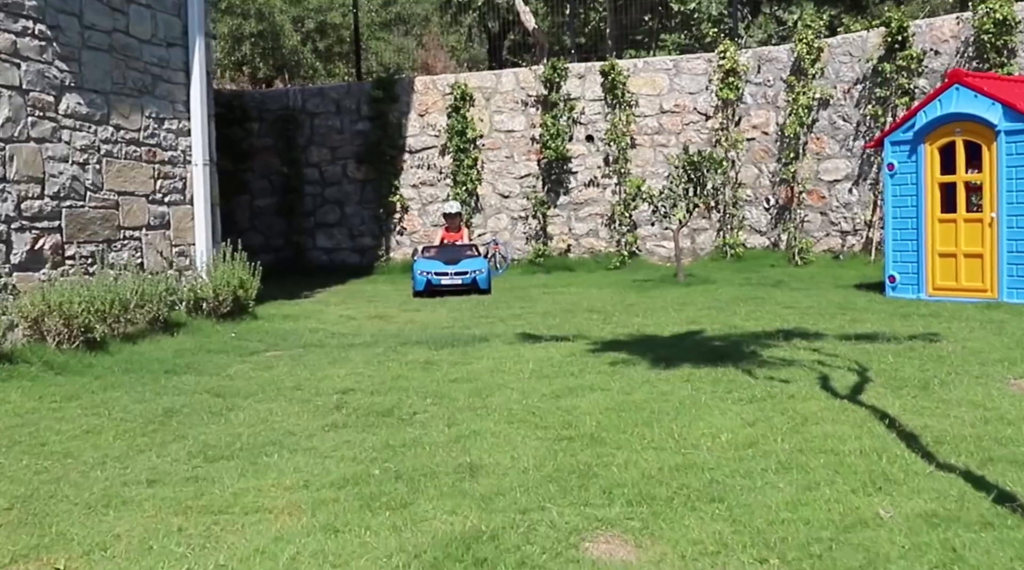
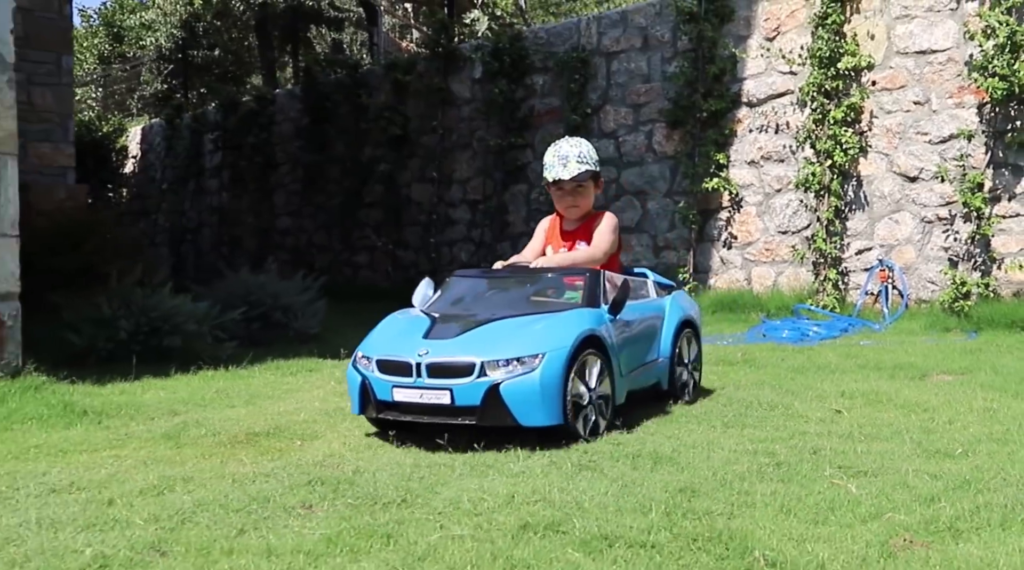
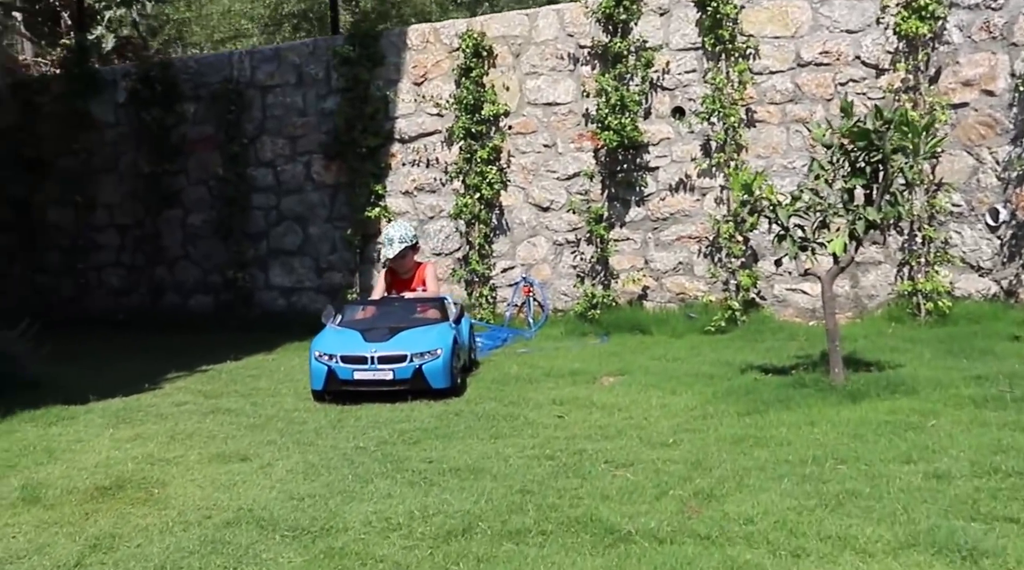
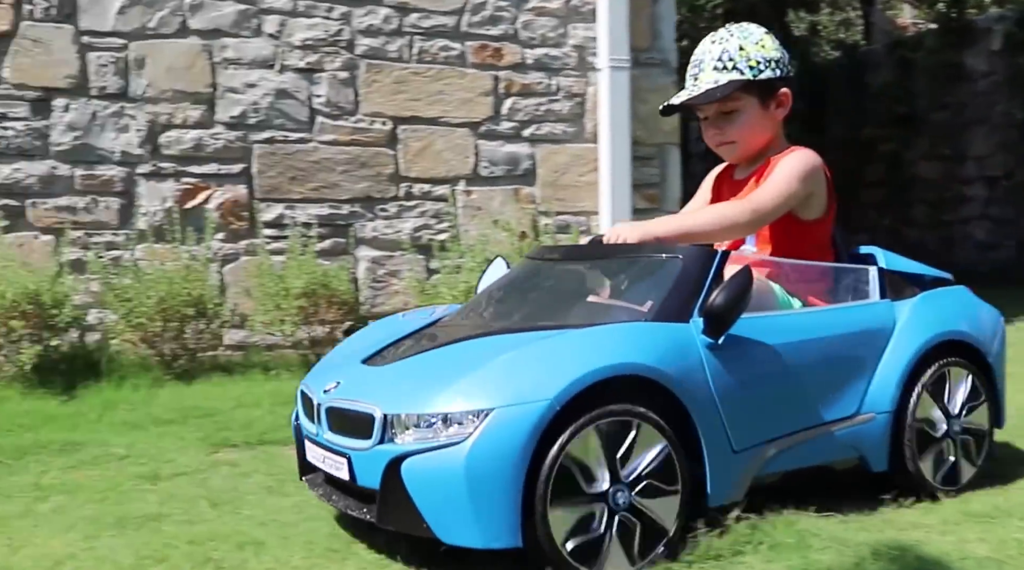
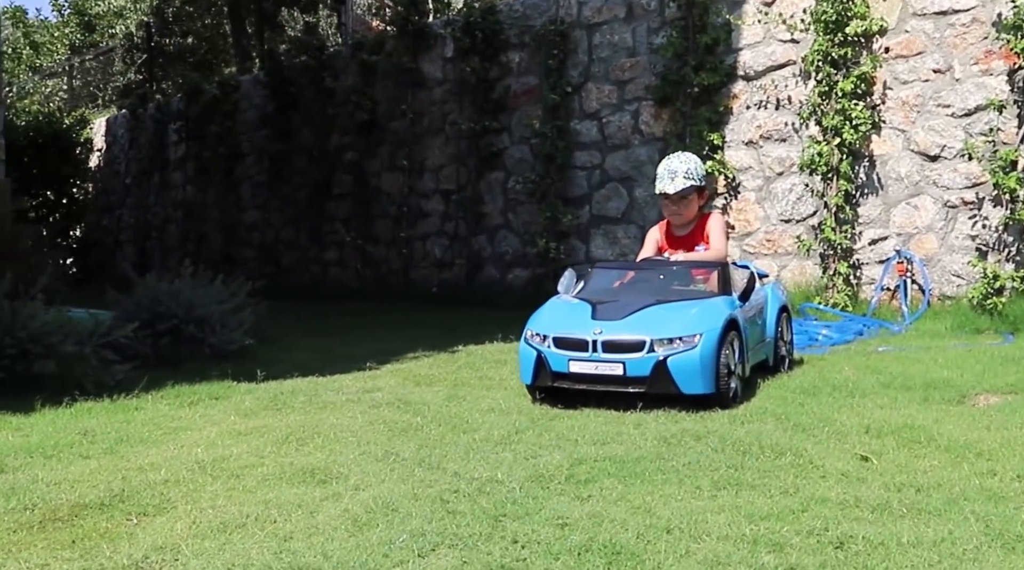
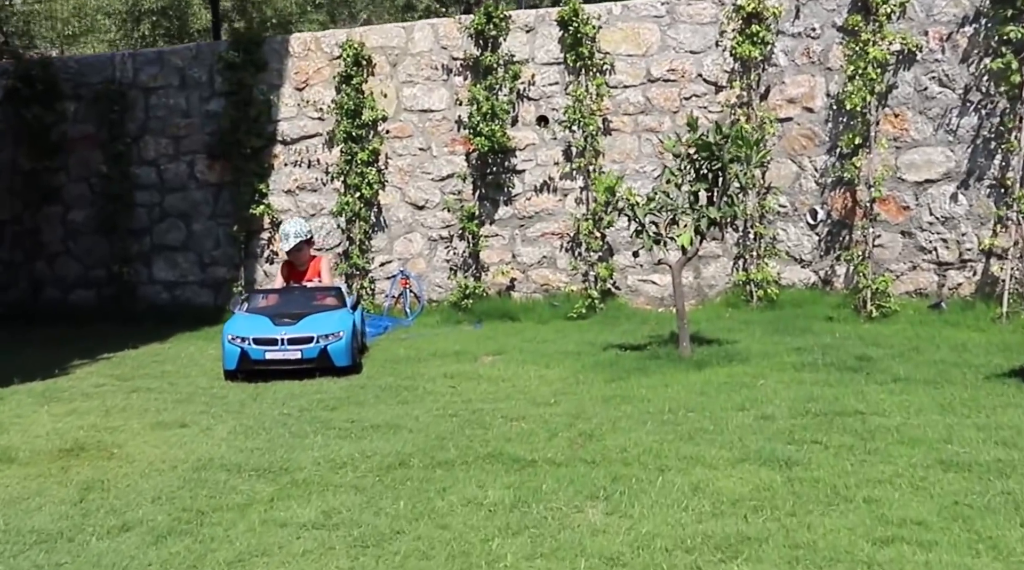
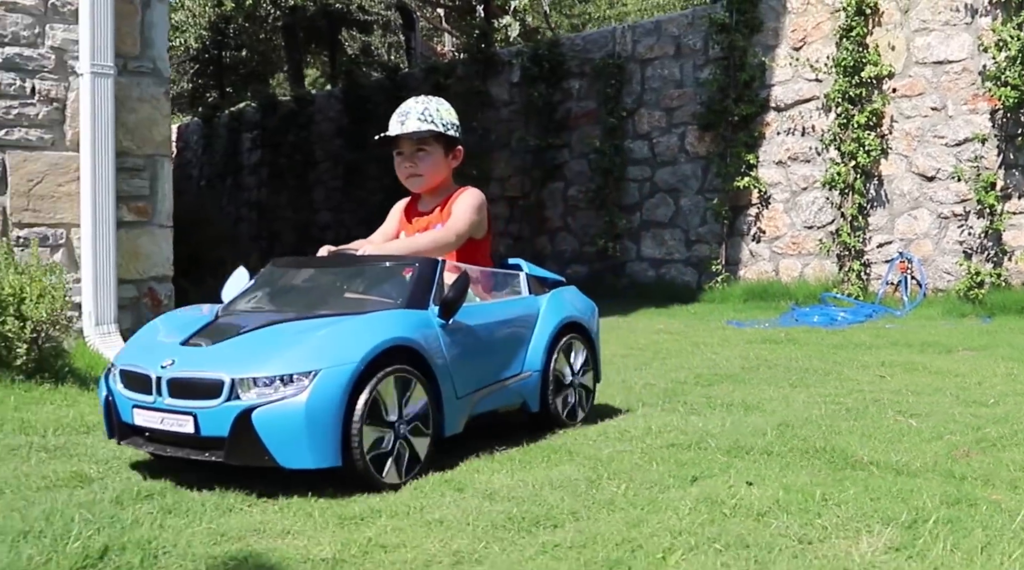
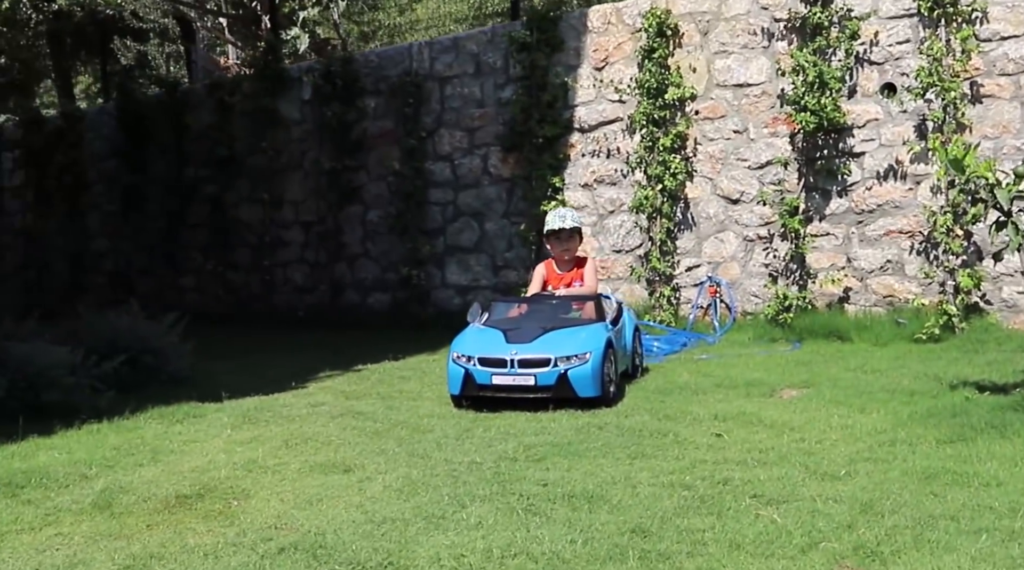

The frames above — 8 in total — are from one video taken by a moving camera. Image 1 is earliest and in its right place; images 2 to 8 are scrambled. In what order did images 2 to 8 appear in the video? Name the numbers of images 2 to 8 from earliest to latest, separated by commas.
6, 3, 8, 5, 2, 7, 4
